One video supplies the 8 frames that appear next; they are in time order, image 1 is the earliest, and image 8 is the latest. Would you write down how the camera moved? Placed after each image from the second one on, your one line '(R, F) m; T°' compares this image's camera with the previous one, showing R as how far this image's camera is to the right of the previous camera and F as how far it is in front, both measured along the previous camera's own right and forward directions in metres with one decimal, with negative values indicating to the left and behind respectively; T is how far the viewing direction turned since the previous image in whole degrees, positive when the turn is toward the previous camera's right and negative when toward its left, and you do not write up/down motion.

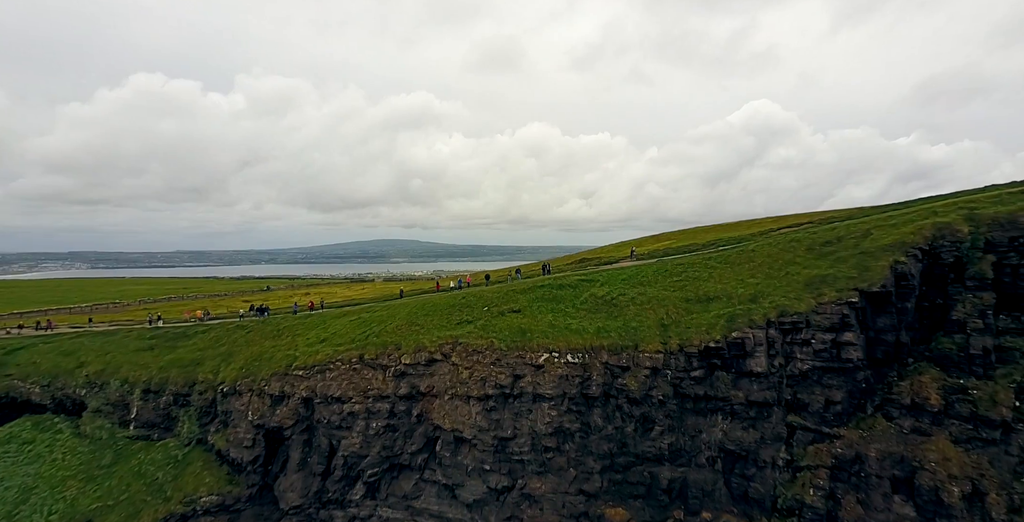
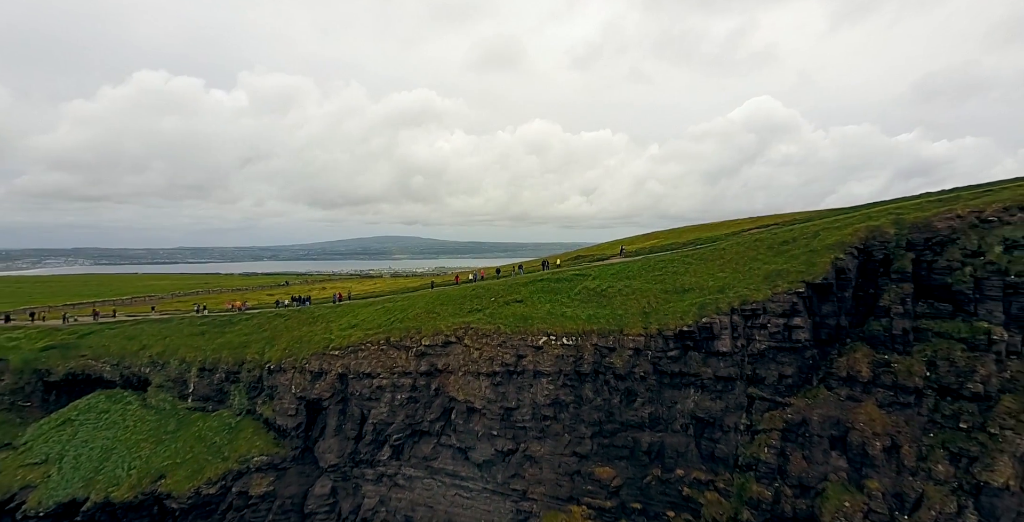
(-0.2, -4.2) m; 0°
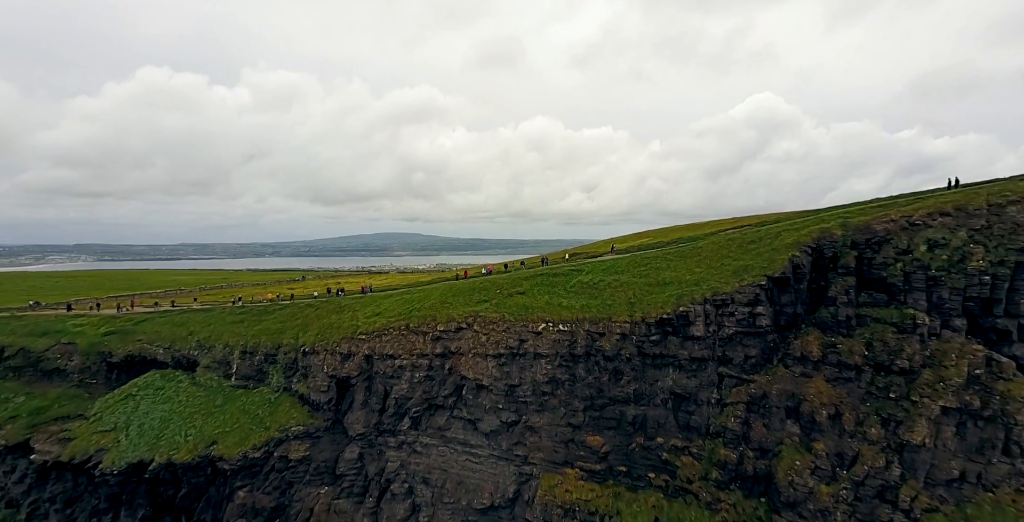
(-0.2, -4.2) m; 0°
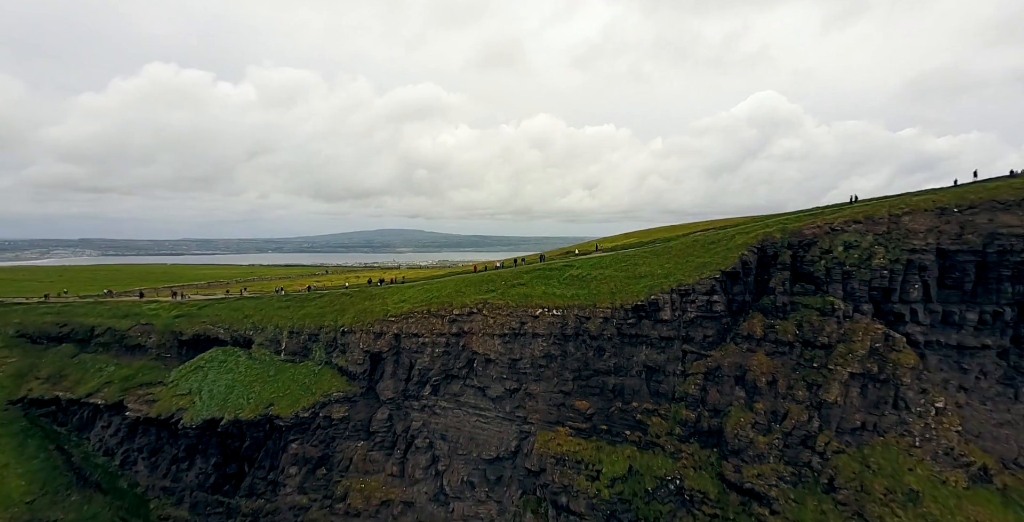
(-0.1, -6.9) m; 0°
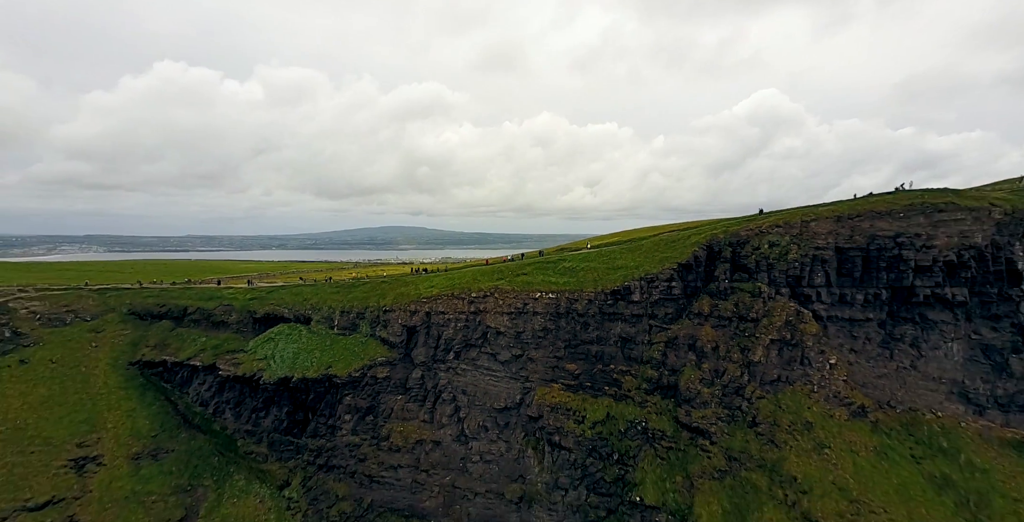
(-0.4, -10.7) m; 0°
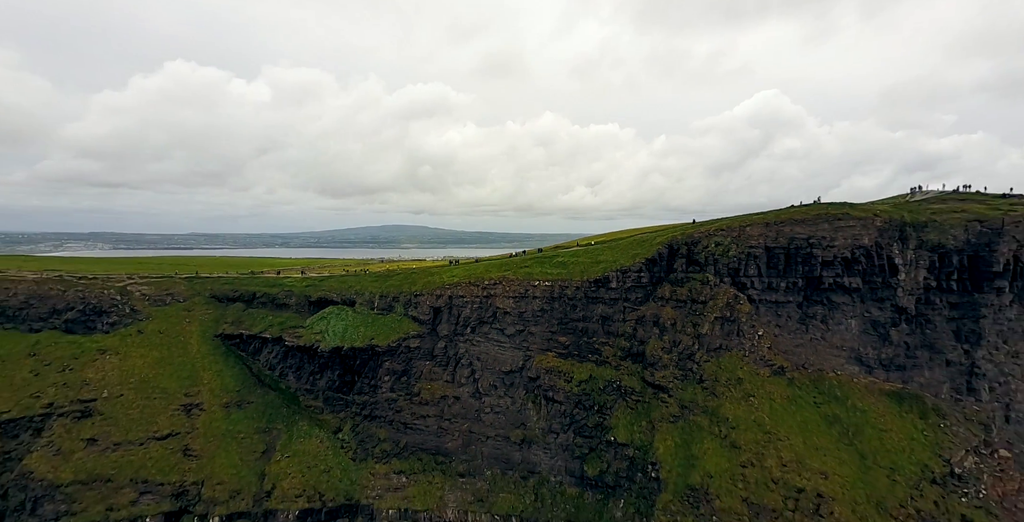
(-0.4, -12.8) m; 0°
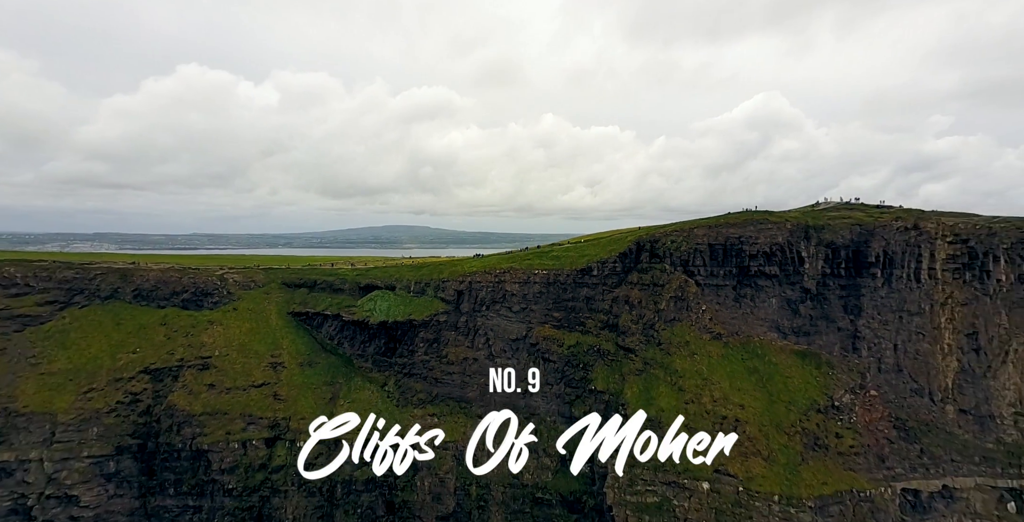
(-0.8, -17.7) m; 0°
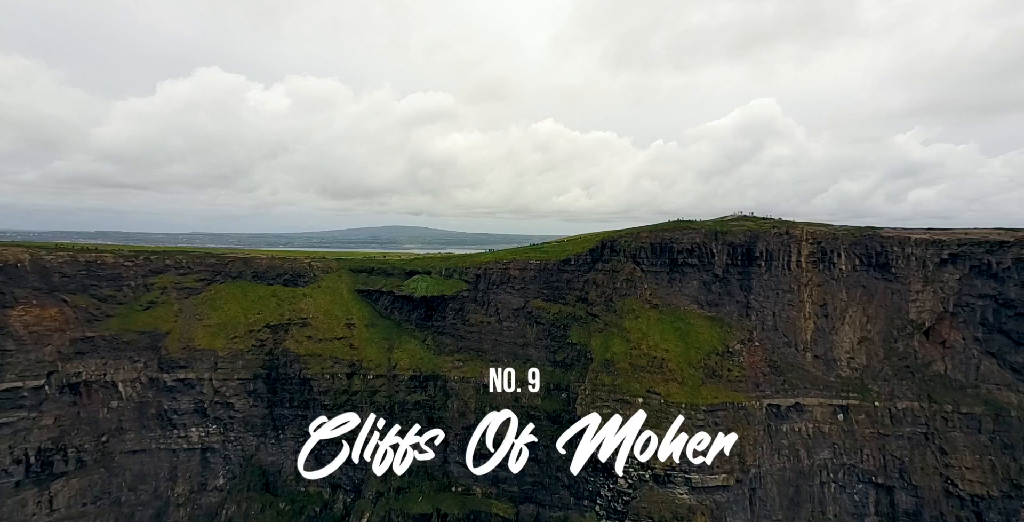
(-1.3, -31.0) m; 0°
